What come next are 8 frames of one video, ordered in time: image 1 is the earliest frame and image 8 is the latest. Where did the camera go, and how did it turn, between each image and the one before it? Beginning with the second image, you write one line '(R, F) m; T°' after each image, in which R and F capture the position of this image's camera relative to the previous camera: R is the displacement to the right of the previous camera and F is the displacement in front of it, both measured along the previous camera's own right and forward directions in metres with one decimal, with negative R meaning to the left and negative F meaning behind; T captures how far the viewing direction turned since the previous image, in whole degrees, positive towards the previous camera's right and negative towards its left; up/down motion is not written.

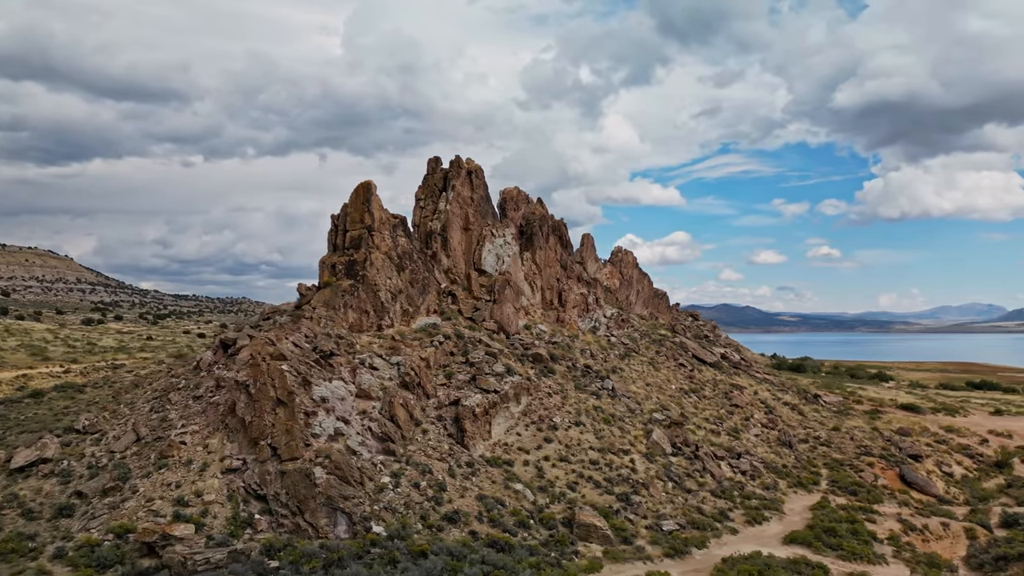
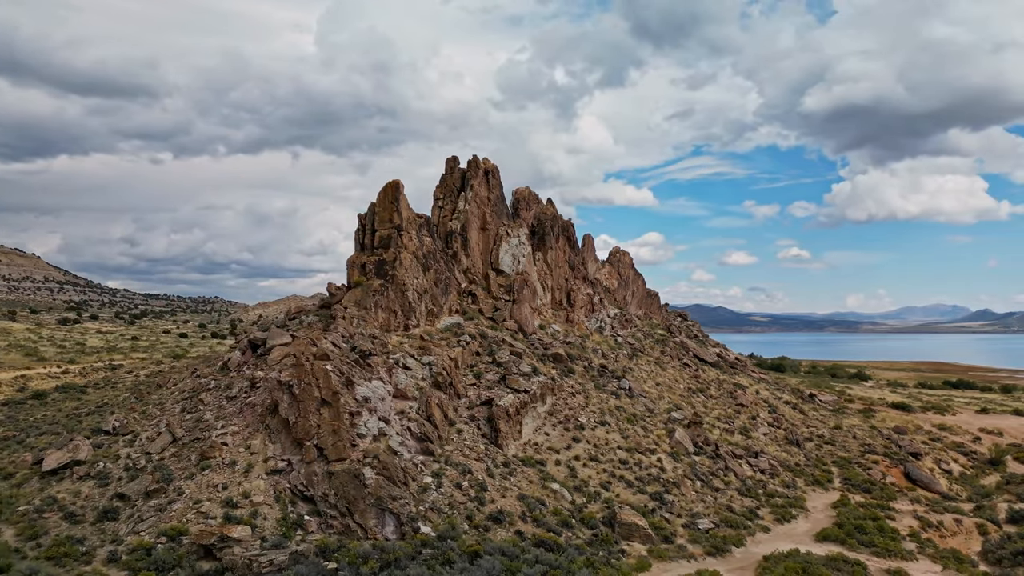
(-2.6, 0.0) m; +2°
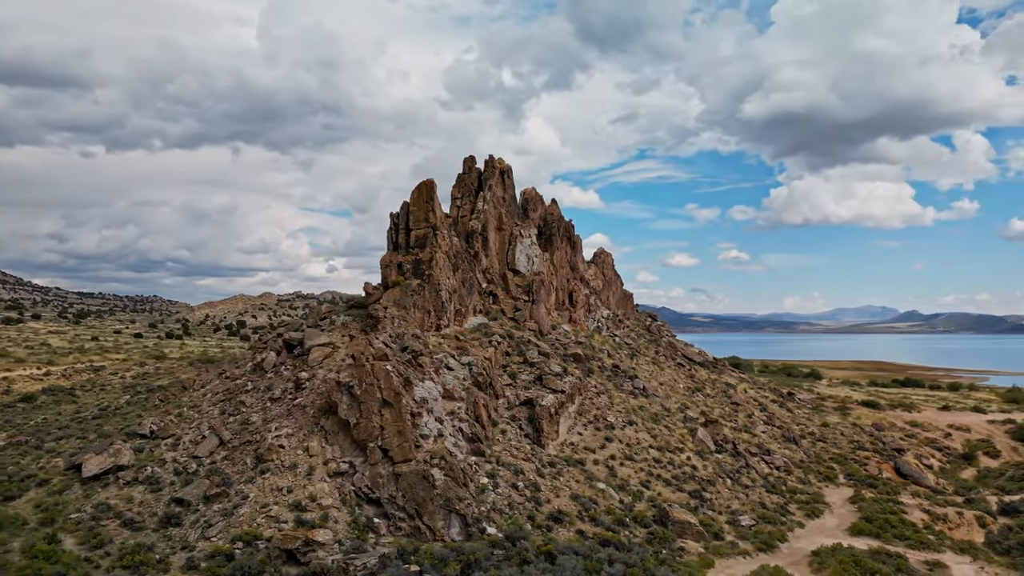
(-4.2, +0.1) m; +4°
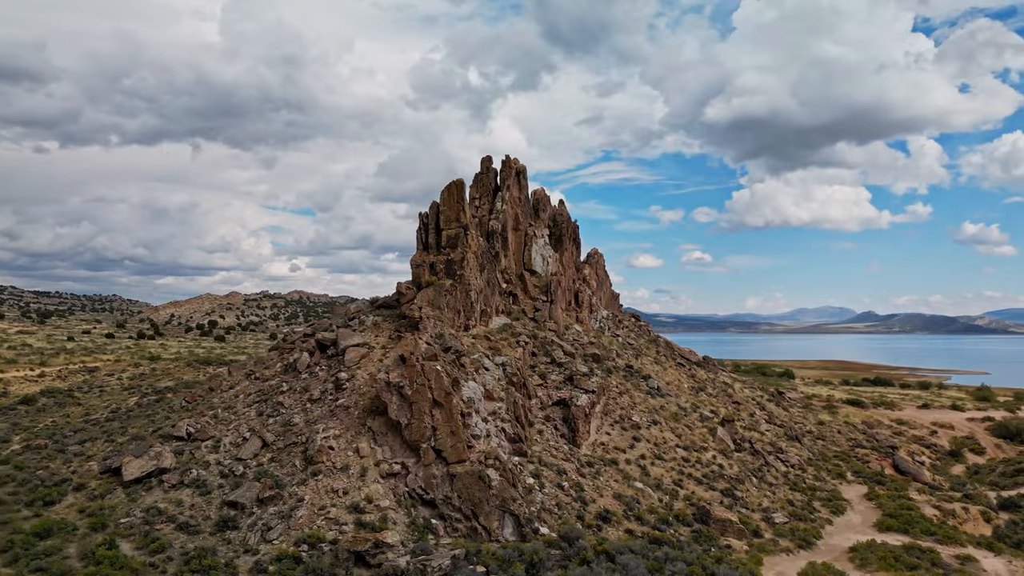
(-3.0, 0.0) m; +2°
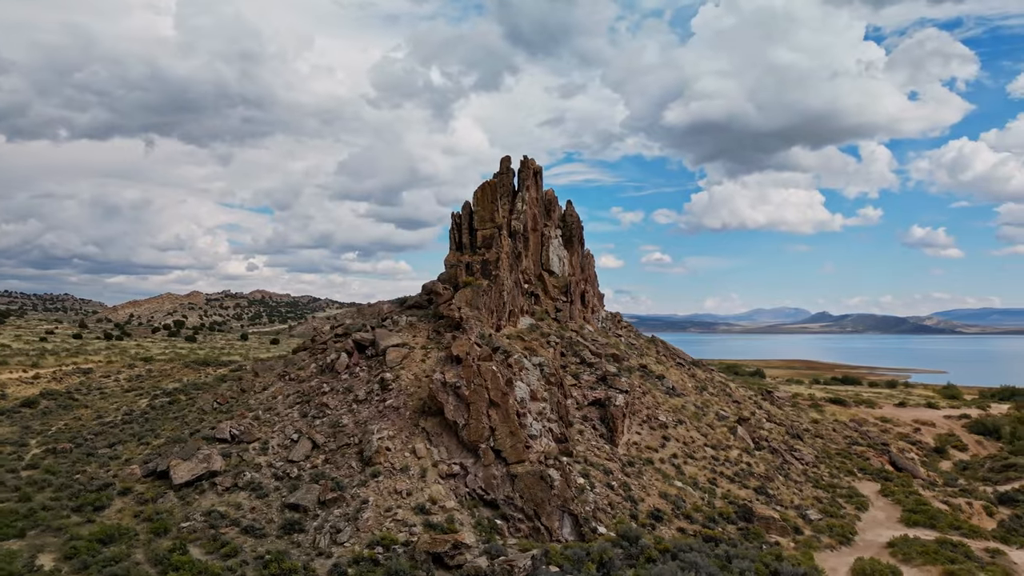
(-3.4, 0.0) m; +3°
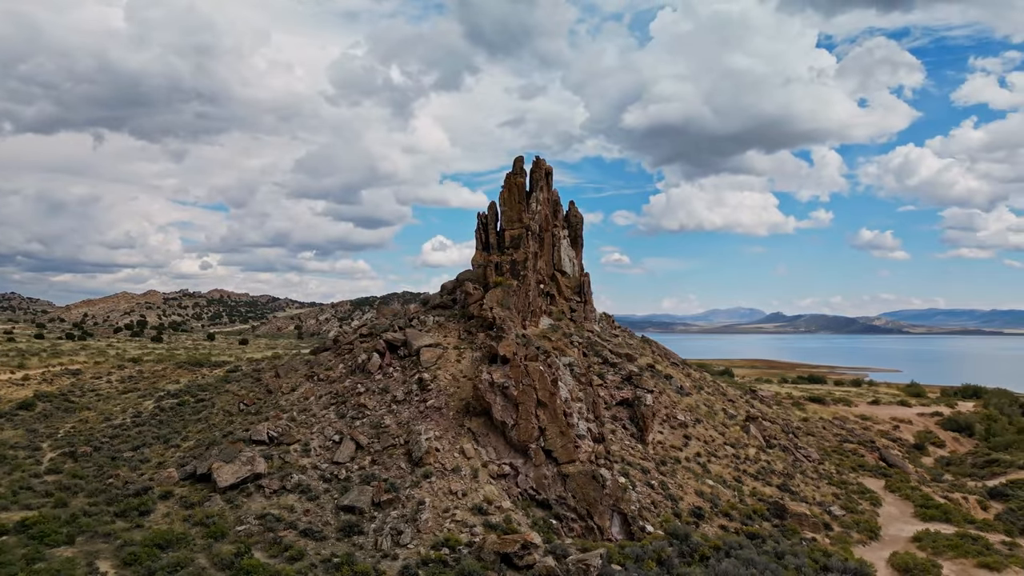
(-3.1, 0.0) m; +3°
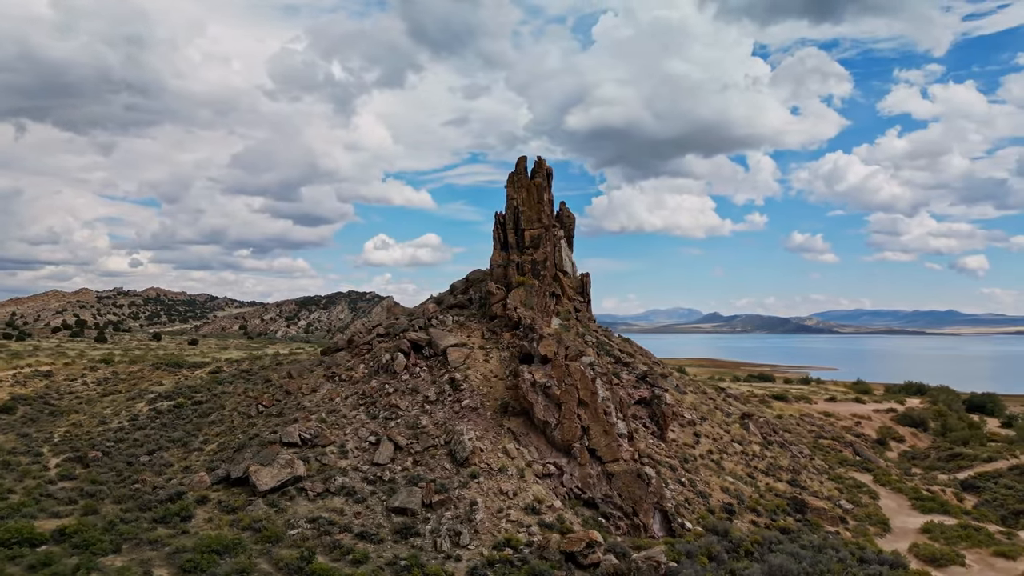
(-3.5, +0.1) m; +4°
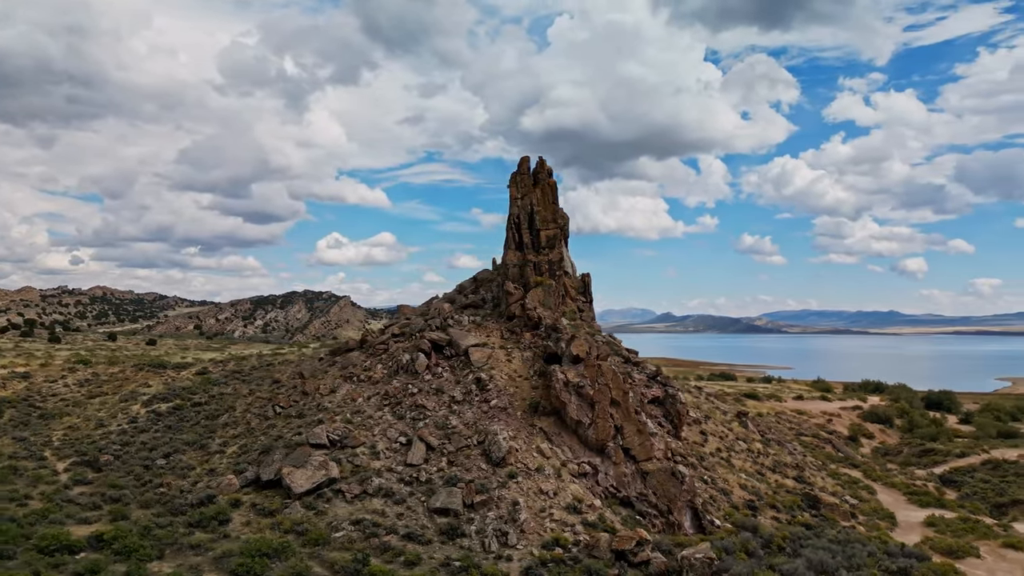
(-2.8, 0.0) m; +3°
